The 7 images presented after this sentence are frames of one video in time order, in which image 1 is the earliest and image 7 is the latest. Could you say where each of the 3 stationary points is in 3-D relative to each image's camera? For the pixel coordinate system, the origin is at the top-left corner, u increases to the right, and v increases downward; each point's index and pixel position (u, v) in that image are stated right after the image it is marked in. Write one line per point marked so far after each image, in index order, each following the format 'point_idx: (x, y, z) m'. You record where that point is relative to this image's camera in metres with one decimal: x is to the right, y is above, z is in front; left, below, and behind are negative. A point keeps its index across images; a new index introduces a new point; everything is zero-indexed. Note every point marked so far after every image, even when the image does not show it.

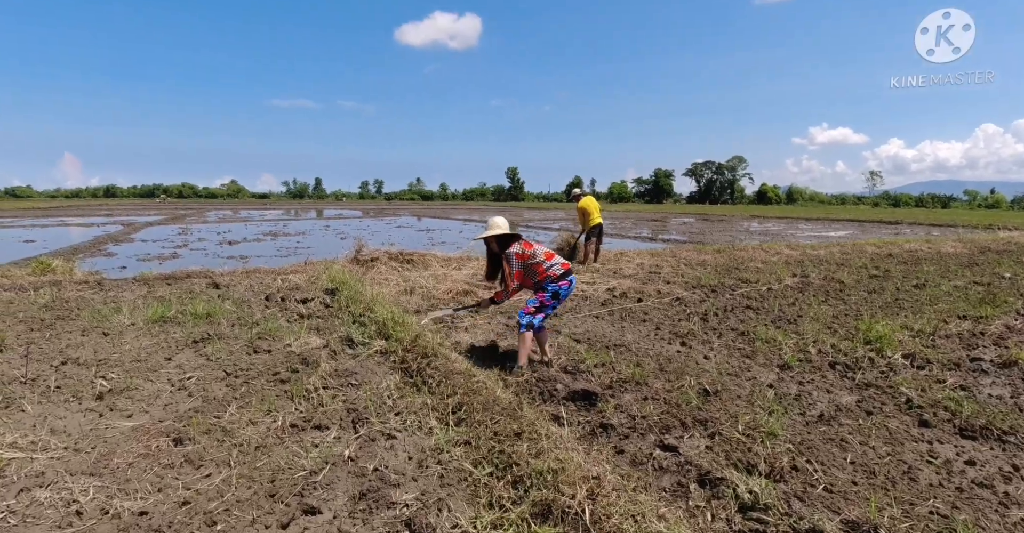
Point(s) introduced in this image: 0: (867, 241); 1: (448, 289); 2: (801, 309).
0: (+12.3, +0.9, +18.9) m
1: (-0.8, -0.3, +7.2) m
2: (+3.7, -0.5, +6.9) m
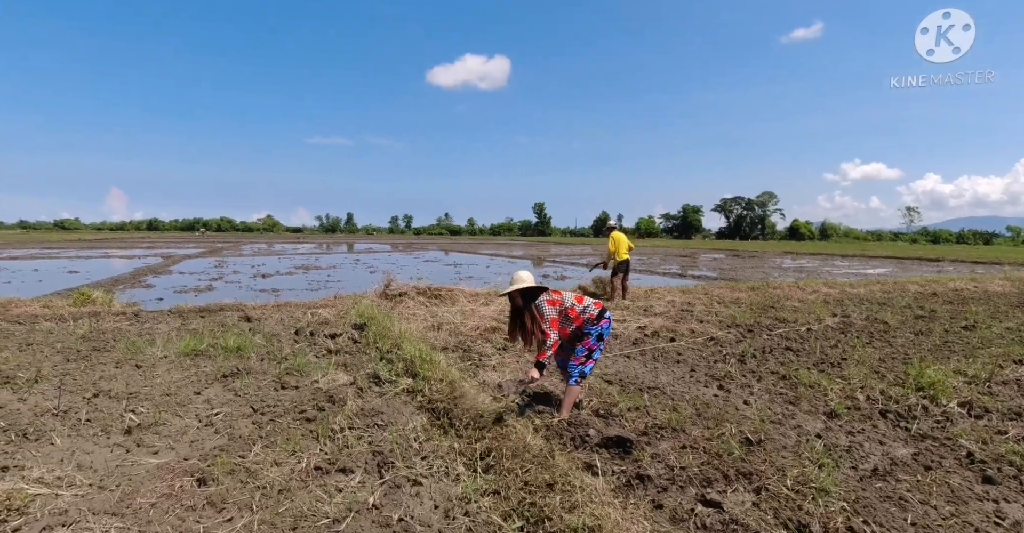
0: (+13.3, -0.4, +18.2) m
1: (-0.5, -0.8, +7.1) m
2: (+4.0, -1.0, +6.6) m
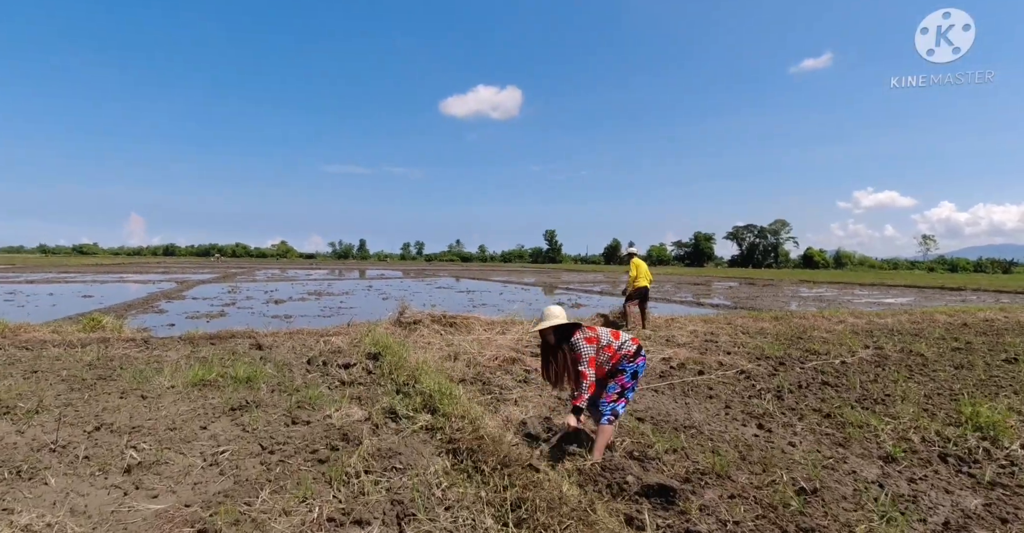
0: (+13.7, -1.4, +17.7) m
1: (-0.2, -1.1, +6.8) m
2: (+4.3, -1.4, +6.2) m
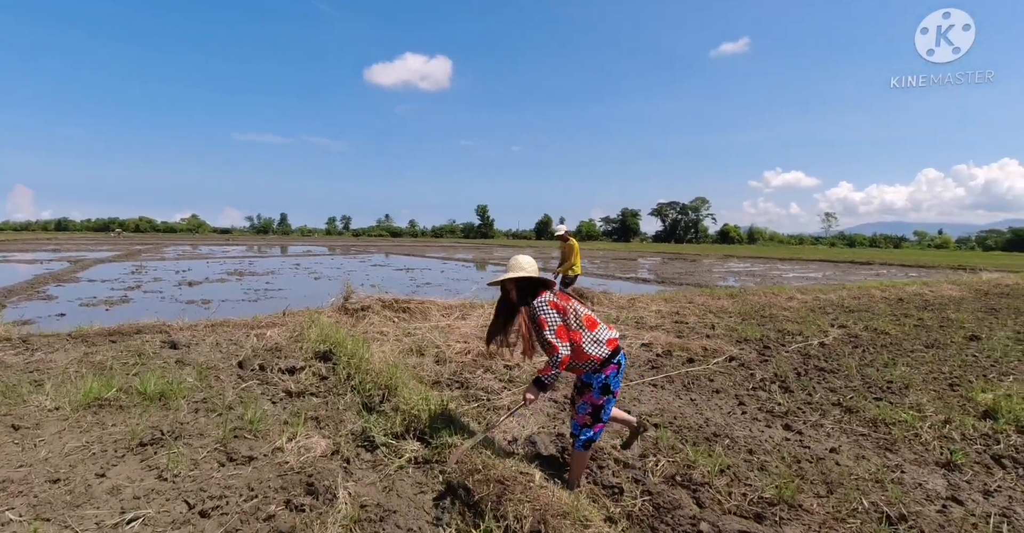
0: (+11.9, -0.6, +18.5) m
1: (-0.5, -0.9, +5.9) m
2: (+4.0, -1.1, +5.9) m
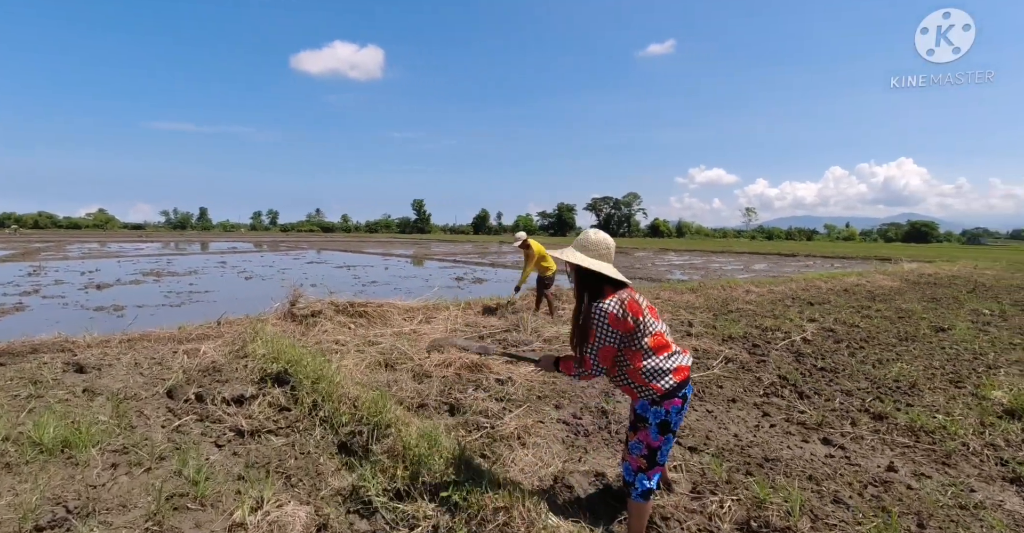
0: (+10.2, -0.3, +19.1) m
1: (-0.7, -0.9, +5.2) m
2: (+3.8, -1.1, +5.7) m
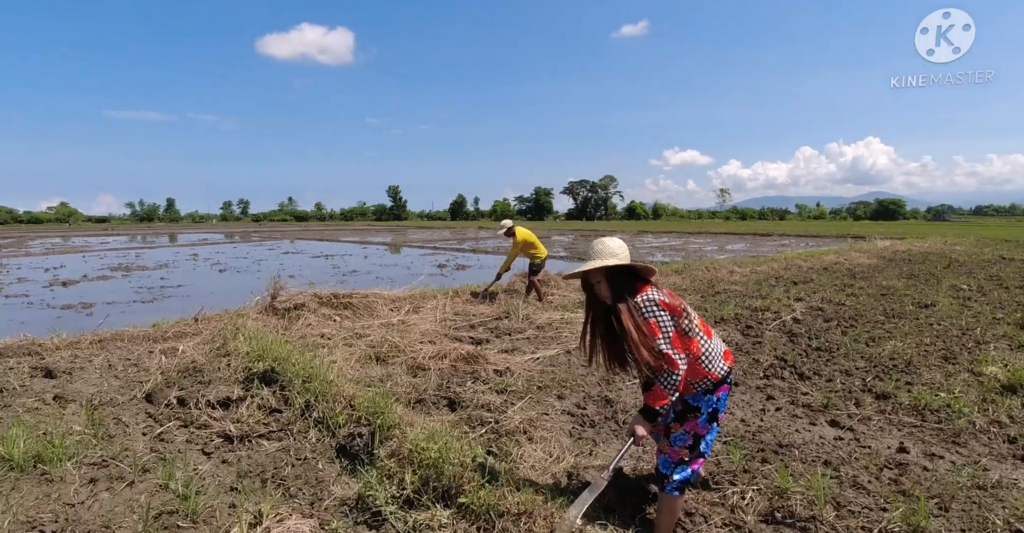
0: (+9.6, +0.4, +19.3) m
1: (-0.7, -0.8, +5.0) m
2: (+3.8, -0.9, +5.7) m
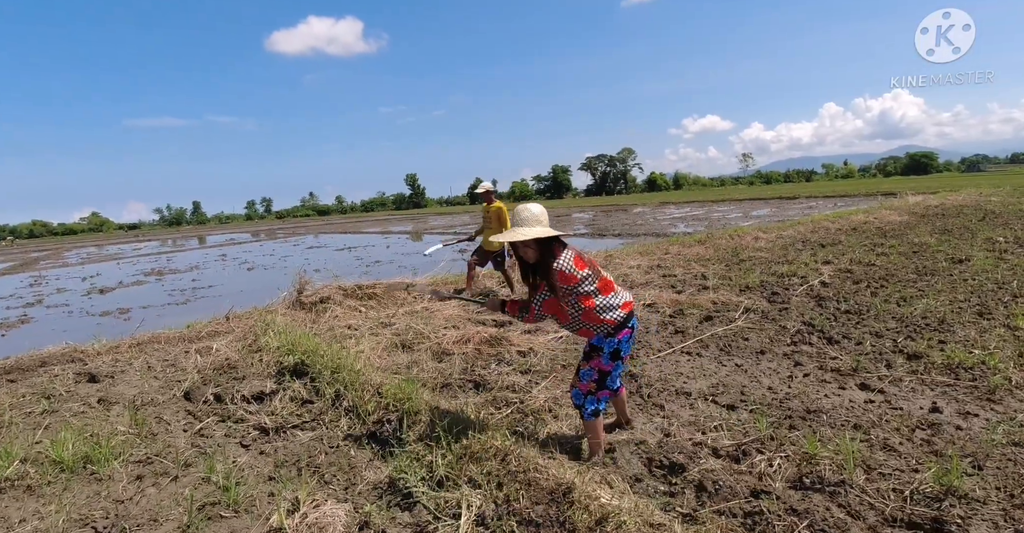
0: (+10.3, +1.7, +18.9) m
1: (-0.5, -0.6, +5.1) m
2: (+4.0, -0.4, +5.5) m
